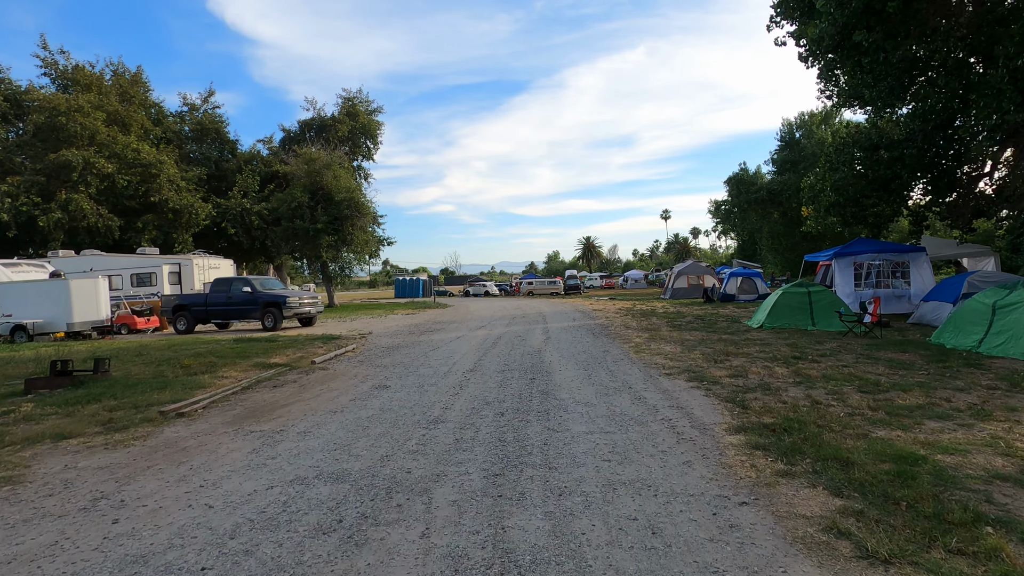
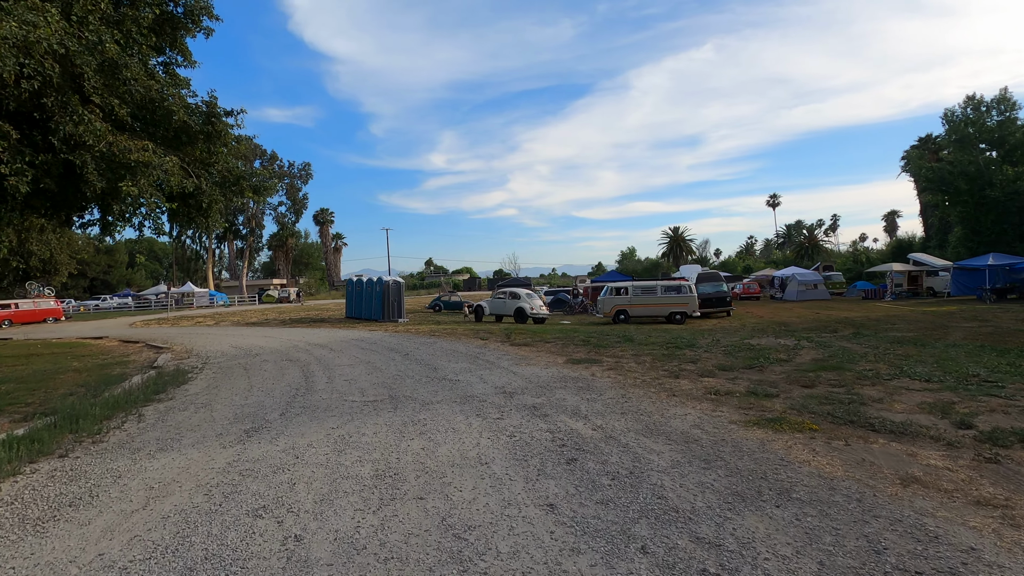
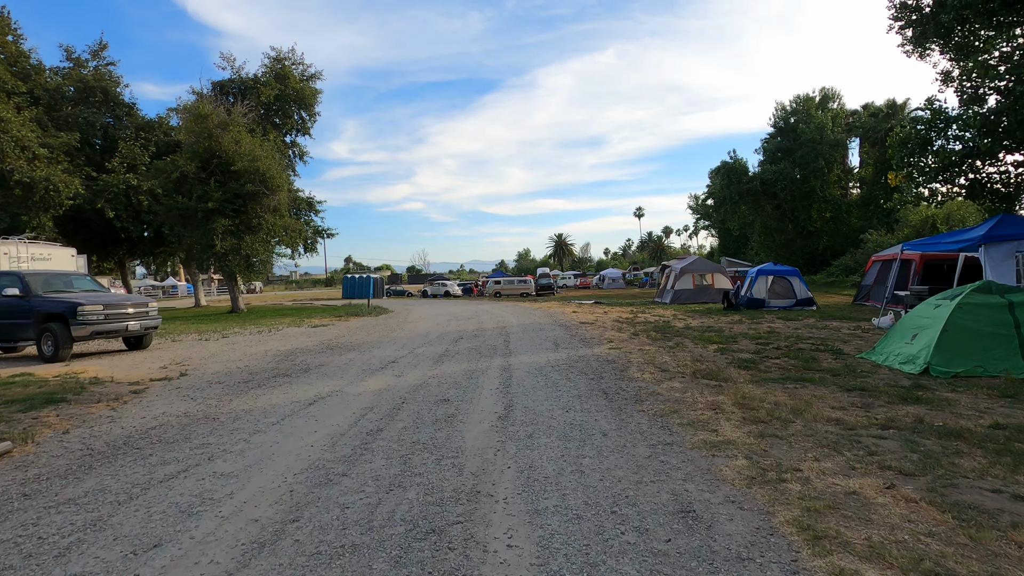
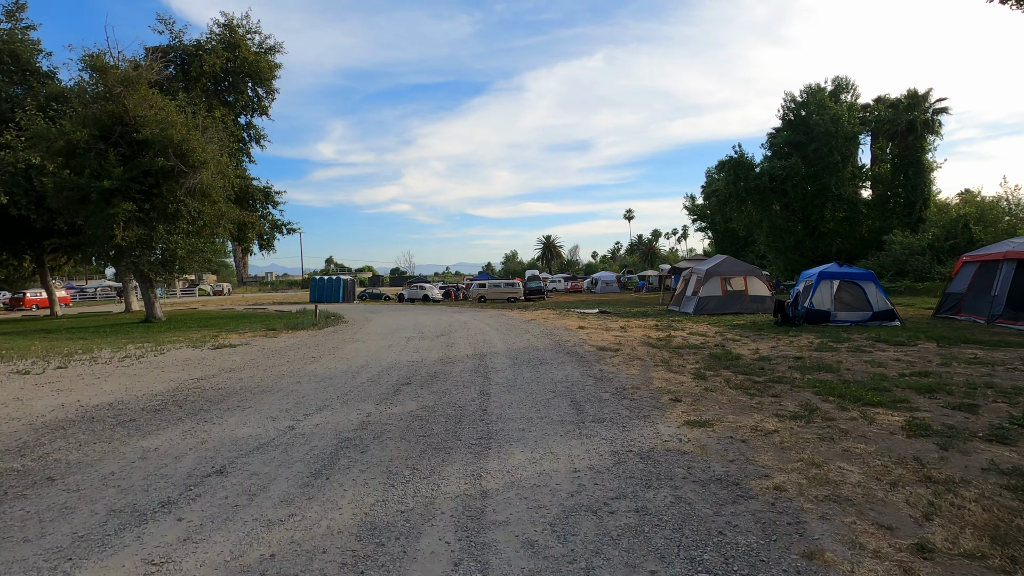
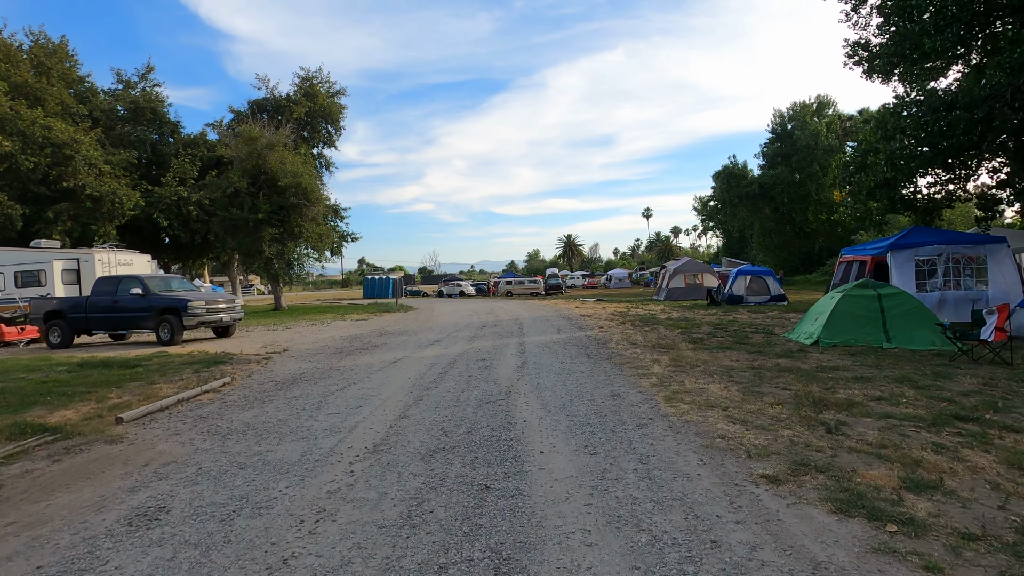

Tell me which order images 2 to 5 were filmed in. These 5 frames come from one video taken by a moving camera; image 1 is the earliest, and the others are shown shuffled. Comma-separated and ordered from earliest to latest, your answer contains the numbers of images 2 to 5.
5, 3, 4, 2
